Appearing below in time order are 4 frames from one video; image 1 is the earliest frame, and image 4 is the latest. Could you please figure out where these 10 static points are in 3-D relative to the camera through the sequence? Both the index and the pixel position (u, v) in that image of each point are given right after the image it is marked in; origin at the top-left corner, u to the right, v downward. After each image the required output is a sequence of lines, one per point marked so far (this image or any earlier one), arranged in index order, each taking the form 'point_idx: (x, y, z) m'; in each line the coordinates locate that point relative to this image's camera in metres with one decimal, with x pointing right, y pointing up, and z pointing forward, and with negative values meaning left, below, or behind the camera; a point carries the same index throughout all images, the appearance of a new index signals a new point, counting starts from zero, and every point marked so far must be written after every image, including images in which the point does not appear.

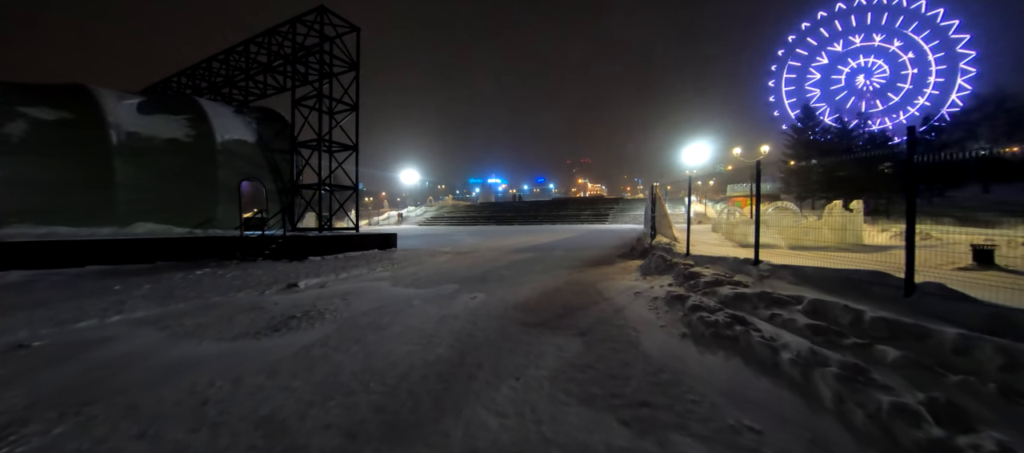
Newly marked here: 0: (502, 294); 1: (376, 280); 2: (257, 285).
0: (-0.2, -1.1, +5.9) m
1: (-2.9, -1.1, +7.8) m
2: (-5.1, -1.2, +7.3) m
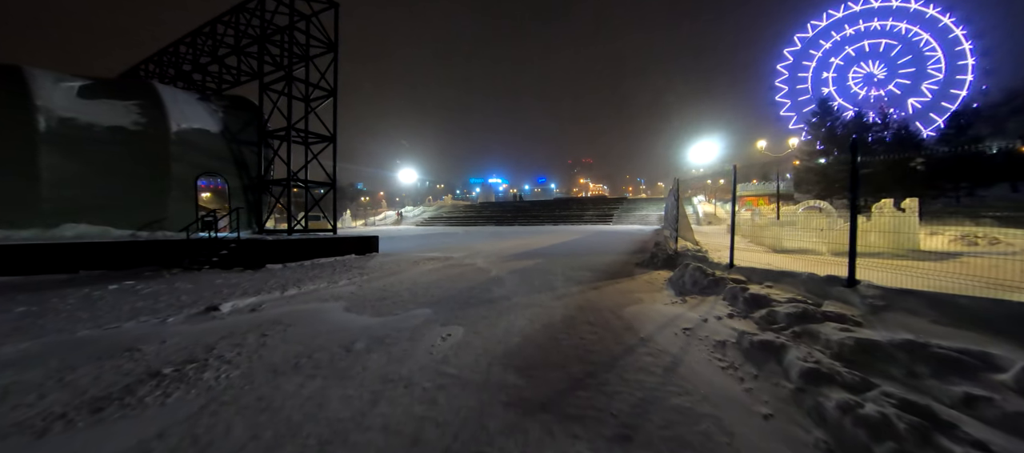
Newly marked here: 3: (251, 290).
0: (-0.3, -1.1, +4.1) m
1: (-3.0, -1.2, +6.0) m
2: (-5.2, -1.2, +5.5) m
3: (-4.7, -1.1, +6.6) m
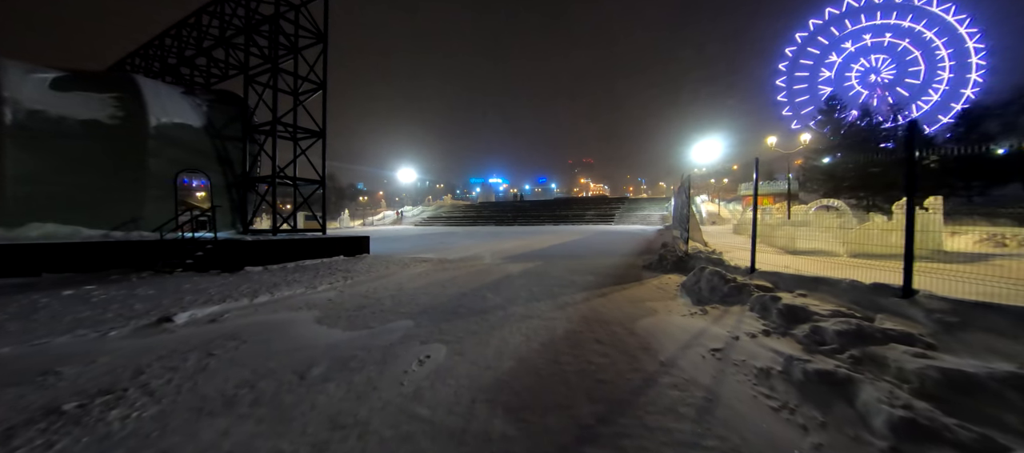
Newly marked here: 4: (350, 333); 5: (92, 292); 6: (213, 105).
0: (-0.3, -1.1, +3.4) m
1: (-3.1, -1.2, +5.4) m
2: (-5.2, -1.2, +4.8) m
3: (-4.8, -1.1, +5.9) m
4: (-1.8, -1.2, +4.1) m
5: (-7.3, -1.1, +6.4) m
6: (-10.6, +4.3, +13.0) m
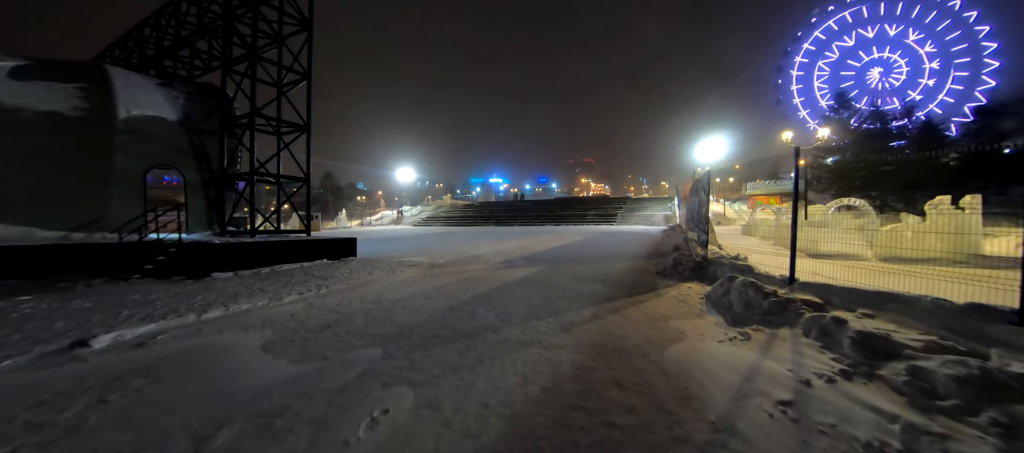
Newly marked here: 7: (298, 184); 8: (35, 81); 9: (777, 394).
0: (-0.4, -1.2, +2.6) m
1: (-3.1, -1.2, +4.5) m
2: (-5.3, -1.2, +4.0) m
3: (-4.9, -1.2, +5.1) m
4: (-1.9, -1.2, +3.2) m
5: (-7.4, -1.2, +5.5) m
6: (-10.7, +4.3, +12.1) m
7: (-7.3, +1.5, +12.5) m
8: (-12.6, +3.9, +9.5) m
9: (+1.7, -1.1, +2.4) m
